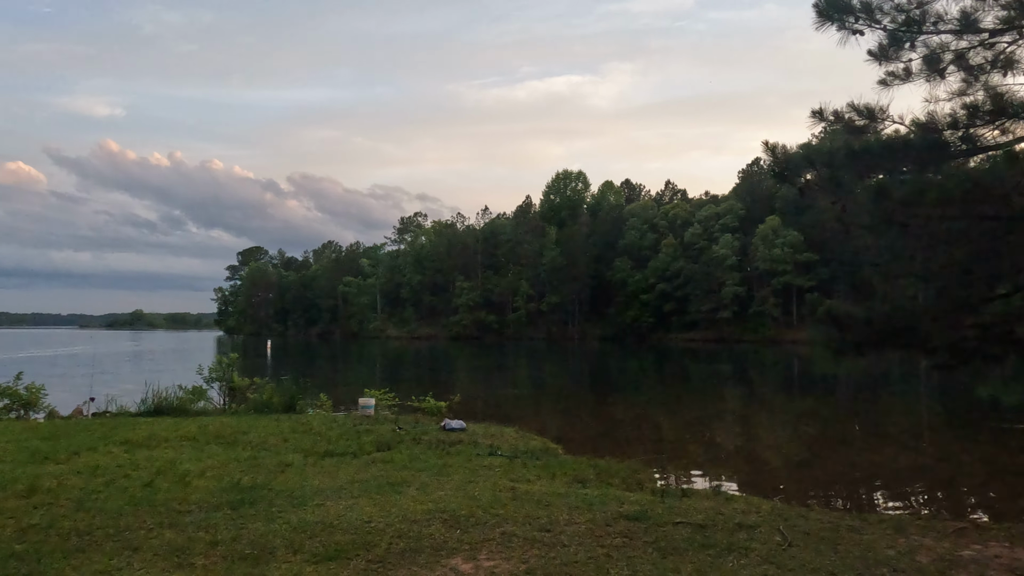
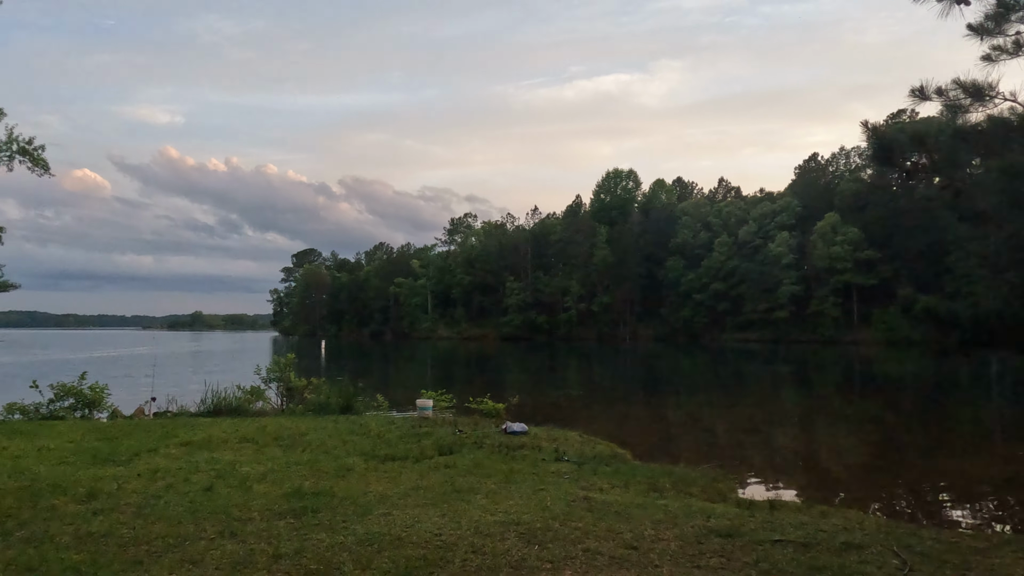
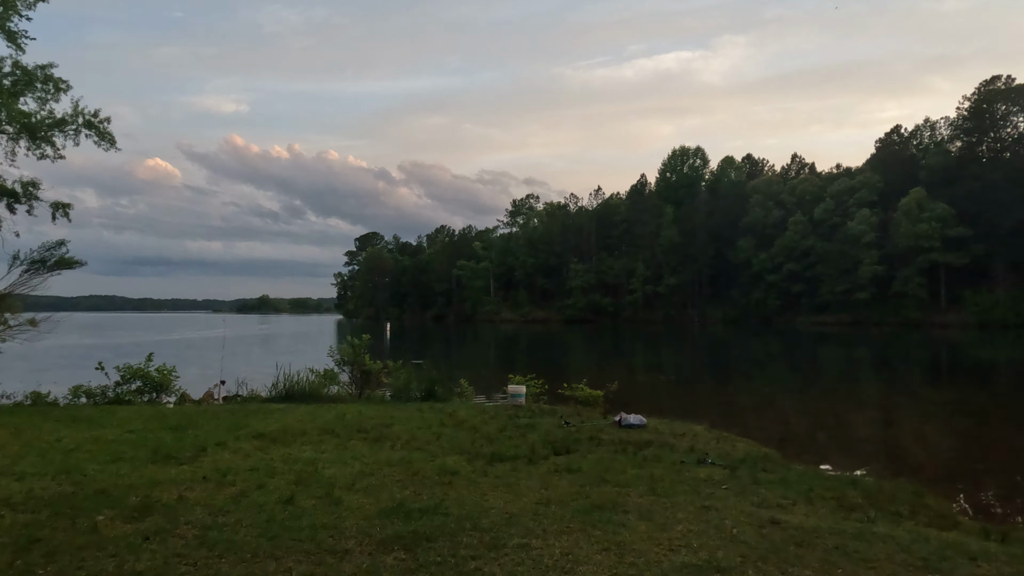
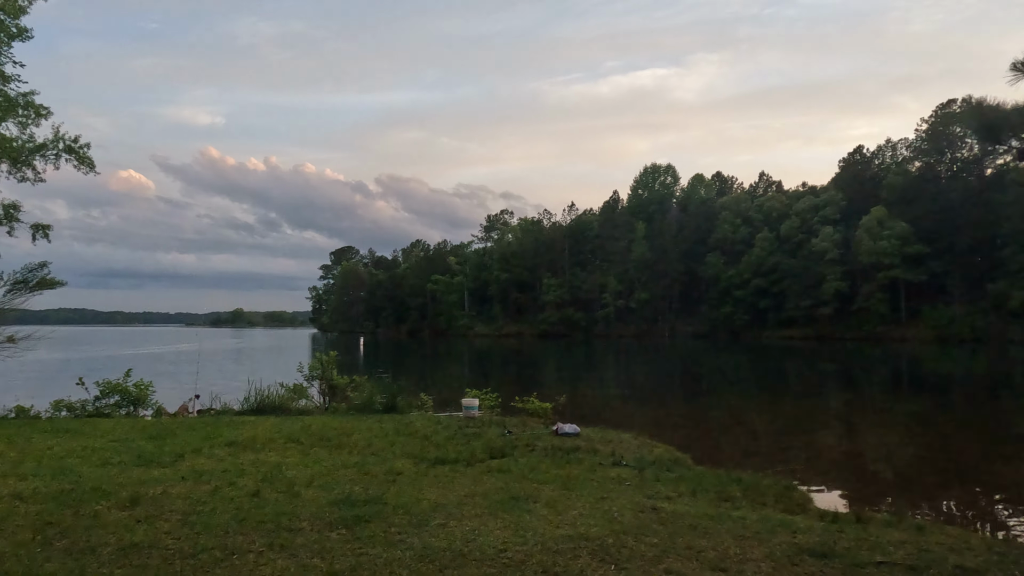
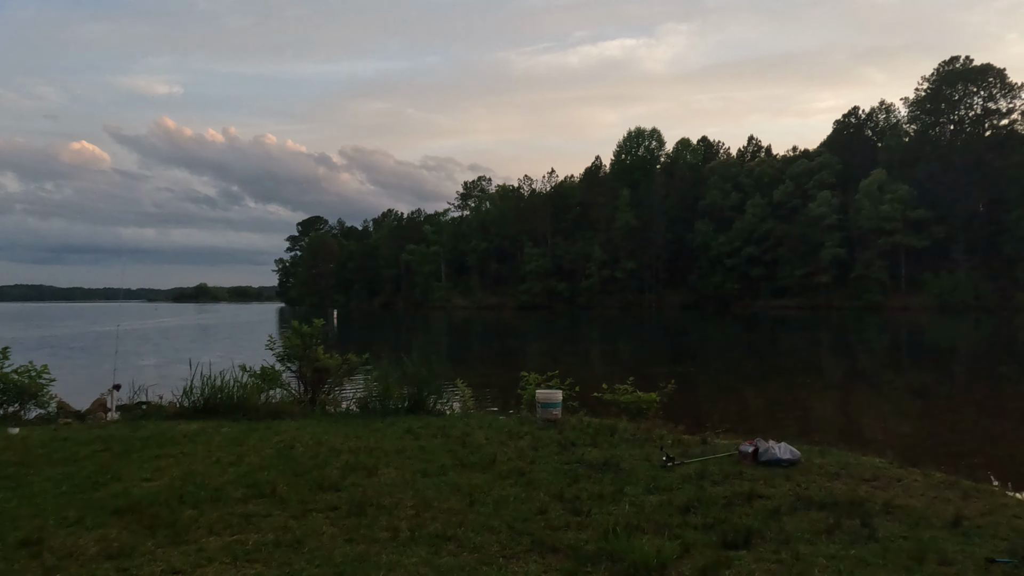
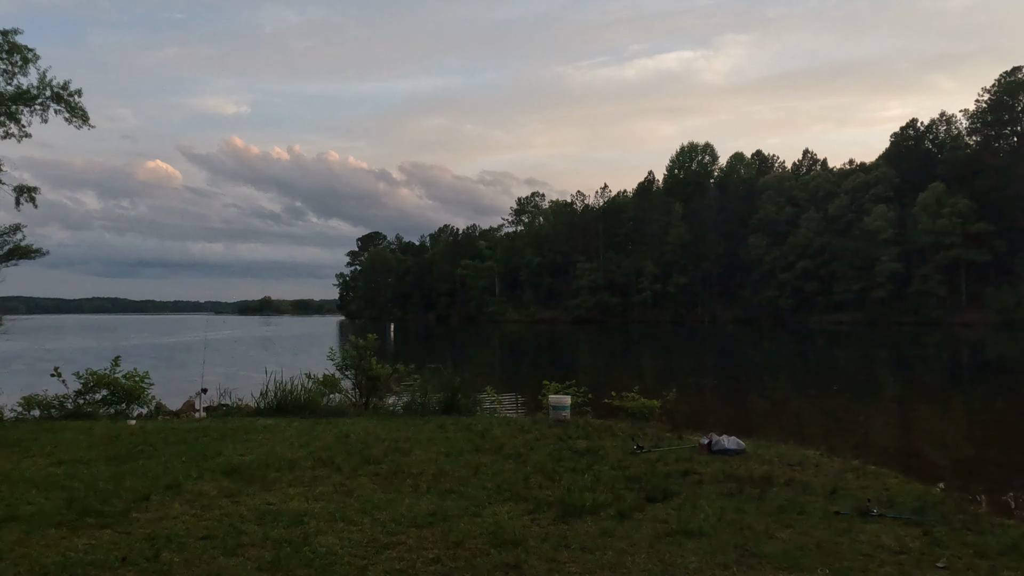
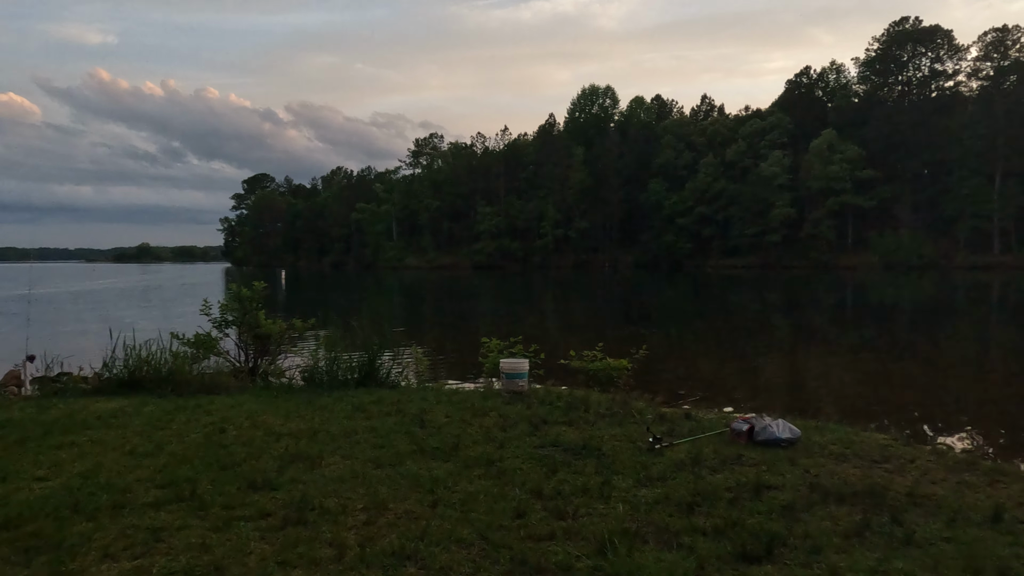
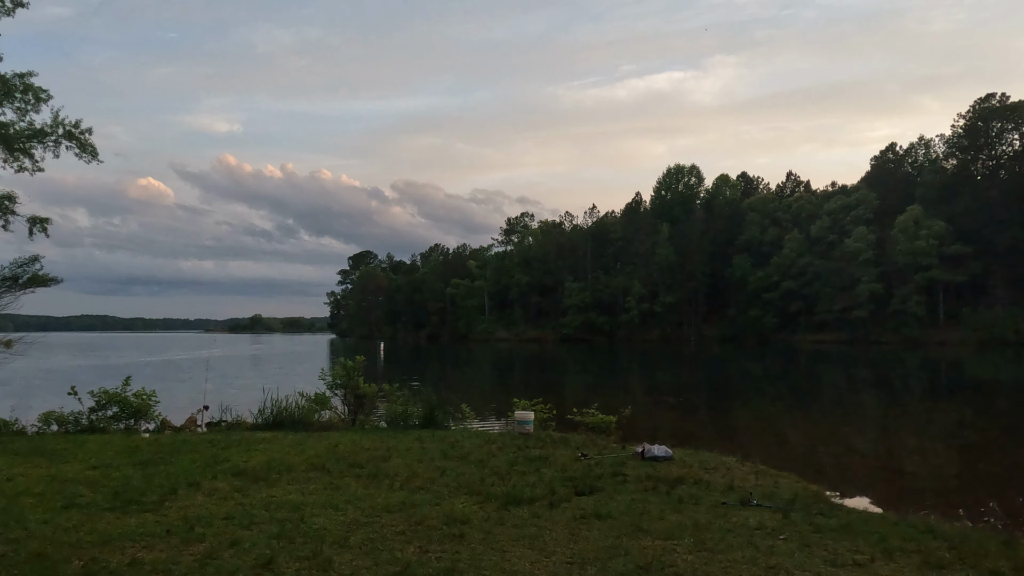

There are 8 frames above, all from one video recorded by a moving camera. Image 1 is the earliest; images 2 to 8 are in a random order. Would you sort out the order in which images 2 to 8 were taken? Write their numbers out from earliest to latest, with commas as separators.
2, 4, 3, 8, 6, 5, 7
